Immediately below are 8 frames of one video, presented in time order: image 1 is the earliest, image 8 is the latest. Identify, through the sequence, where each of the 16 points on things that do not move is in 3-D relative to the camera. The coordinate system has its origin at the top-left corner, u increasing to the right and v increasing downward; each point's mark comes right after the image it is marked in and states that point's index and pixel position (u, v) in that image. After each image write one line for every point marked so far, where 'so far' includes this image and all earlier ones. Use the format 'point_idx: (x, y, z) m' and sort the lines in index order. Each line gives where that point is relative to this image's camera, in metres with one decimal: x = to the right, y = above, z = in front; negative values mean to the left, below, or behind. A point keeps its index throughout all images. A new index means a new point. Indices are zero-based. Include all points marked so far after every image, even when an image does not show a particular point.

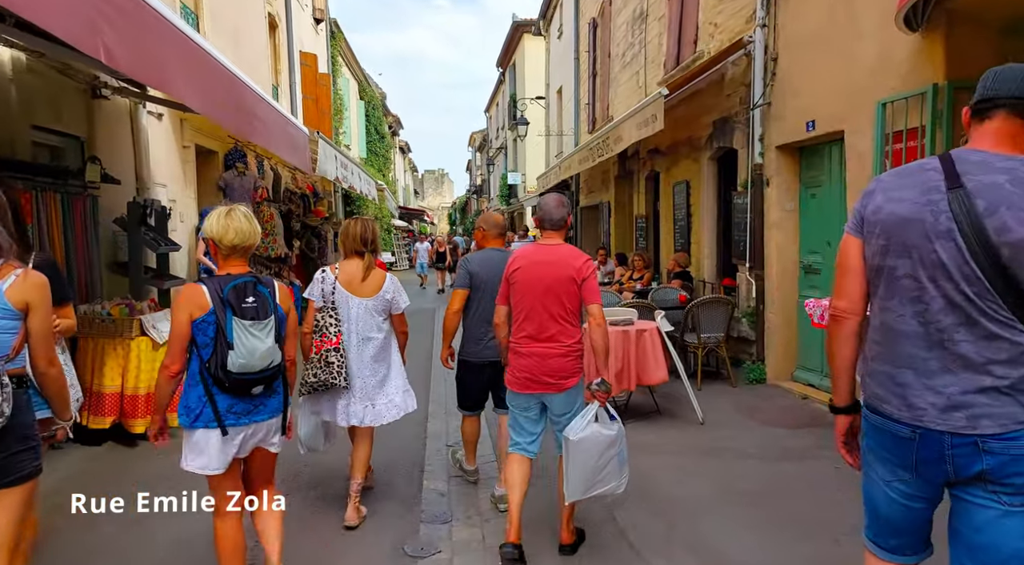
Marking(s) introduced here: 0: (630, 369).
0: (+0.9, -0.7, +5.3) m
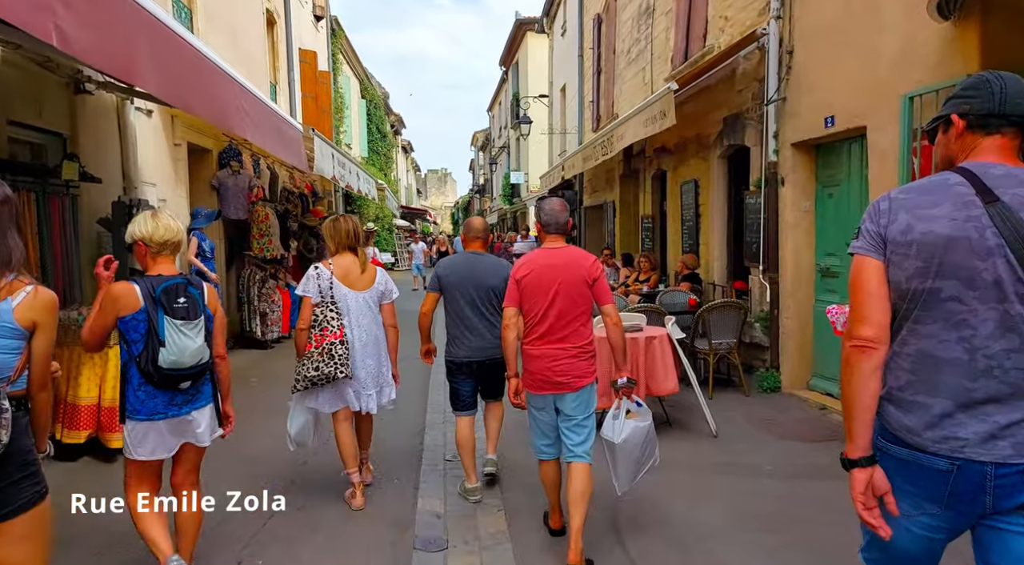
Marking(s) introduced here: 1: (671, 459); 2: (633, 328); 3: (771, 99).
0: (+0.9, -0.7, +5.0) m
1: (+1.1, -1.2, +4.6) m
2: (+0.9, -0.3, +5.2) m
3: (+2.3, +1.6, +6.0) m
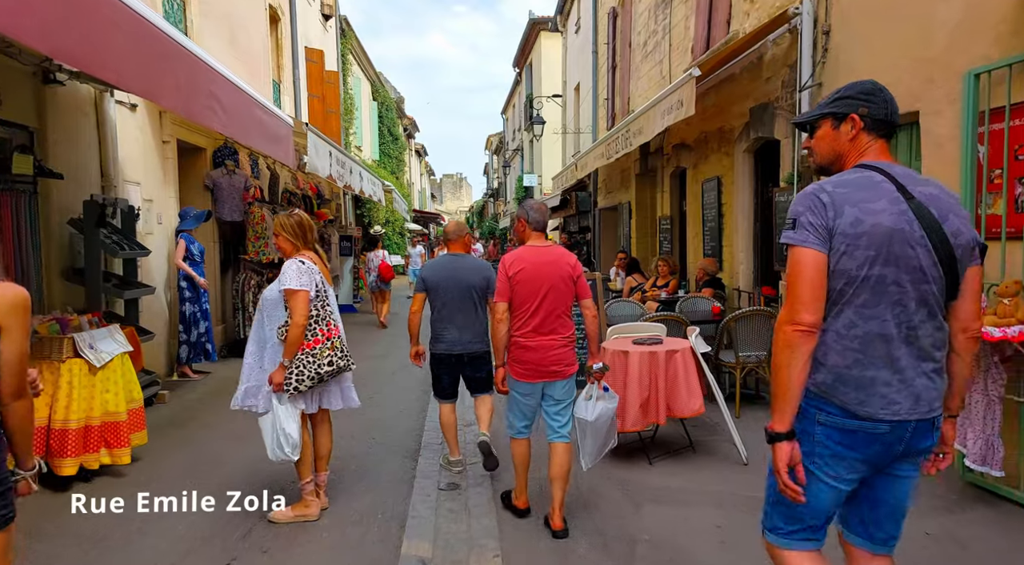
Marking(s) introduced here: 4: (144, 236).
0: (+1.0, -0.7, +4.4) m
1: (+1.1, -1.2, +4.1) m
2: (+1.0, -0.4, +4.6) m
3: (+2.4, +1.6, +5.5) m
4: (-3.7, +0.5, +6.7) m
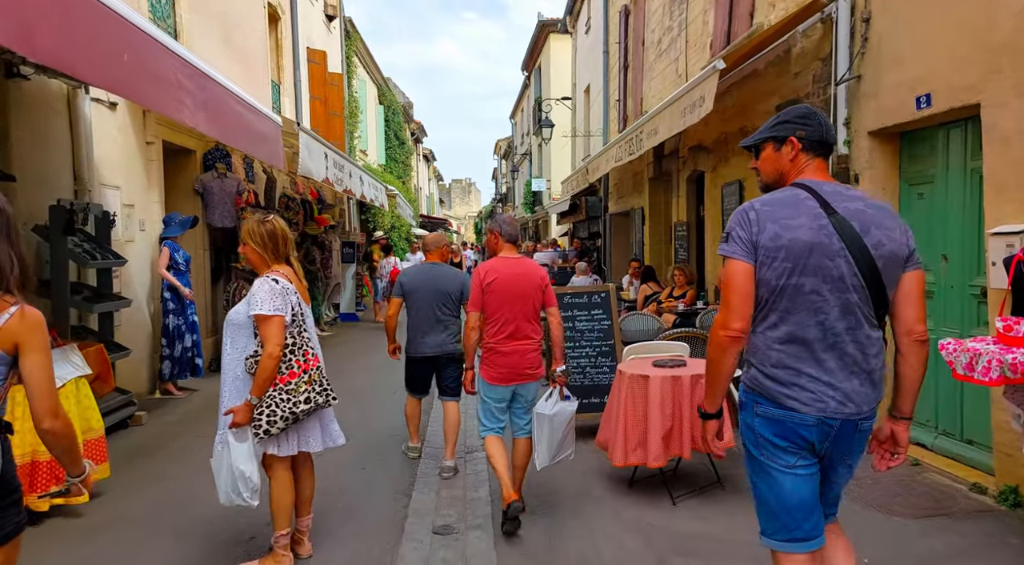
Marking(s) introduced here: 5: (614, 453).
0: (+1.0, -0.8, +3.9) m
1: (+1.1, -1.3, +3.5) m
2: (+1.0, -0.5, +4.1) m
3: (+2.4, +1.5, +4.9) m
4: (-3.6, +0.4, +6.3) m
5: (+0.6, -1.0, +4.0) m
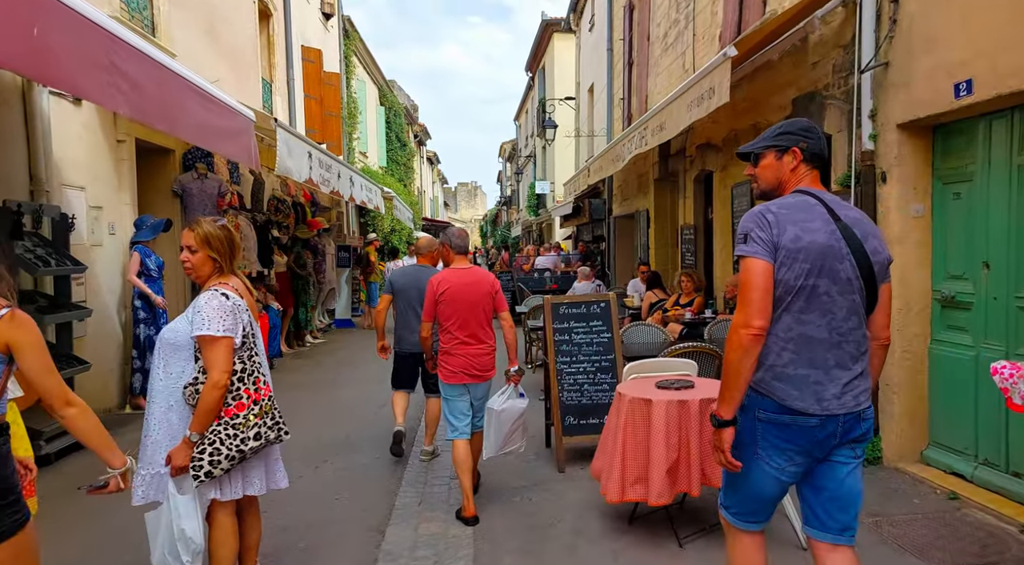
0: (+0.9, -0.9, +3.4) m
1: (+1.0, -1.4, +3.1) m
2: (+0.9, -0.5, +3.7) m
3: (+2.3, +1.4, +4.5) m
4: (-3.7, +0.3, +5.9) m
5: (+0.5, -1.1, +3.5) m
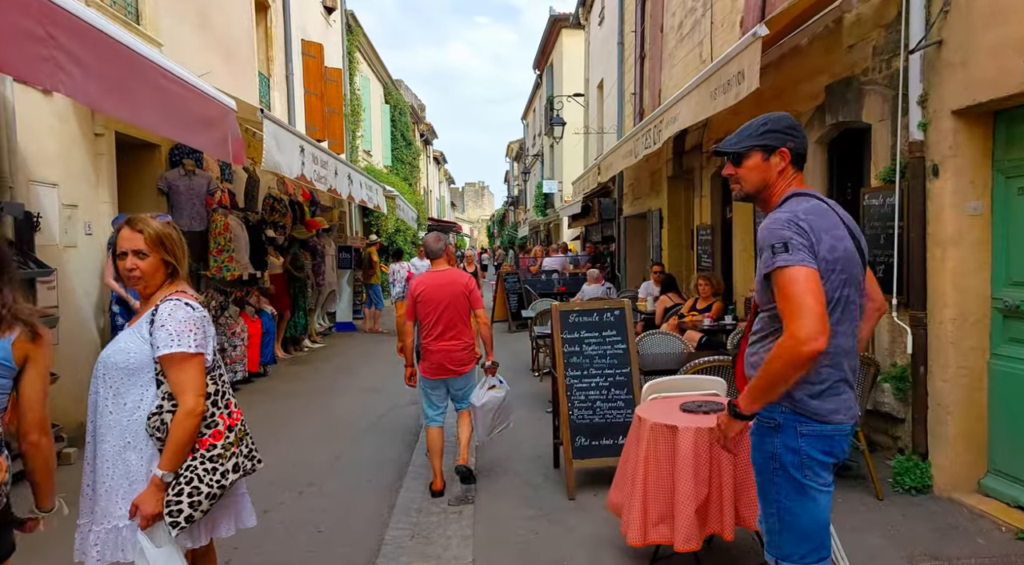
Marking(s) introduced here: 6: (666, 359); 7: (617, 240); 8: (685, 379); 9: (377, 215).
0: (+0.9, -0.9, +3.0) m
1: (+1.0, -1.4, +2.6) m
2: (+0.9, -0.6, +3.2) m
3: (+2.4, +1.4, +4.0) m
4: (-3.6, +0.3, +5.5) m
5: (+0.5, -1.1, +3.0) m
6: (+1.1, -0.6, +4.9) m
7: (+2.1, +0.8, +13.3) m
8: (+0.9, -0.5, +3.5) m
9: (-3.6, +1.8, +18.0) m
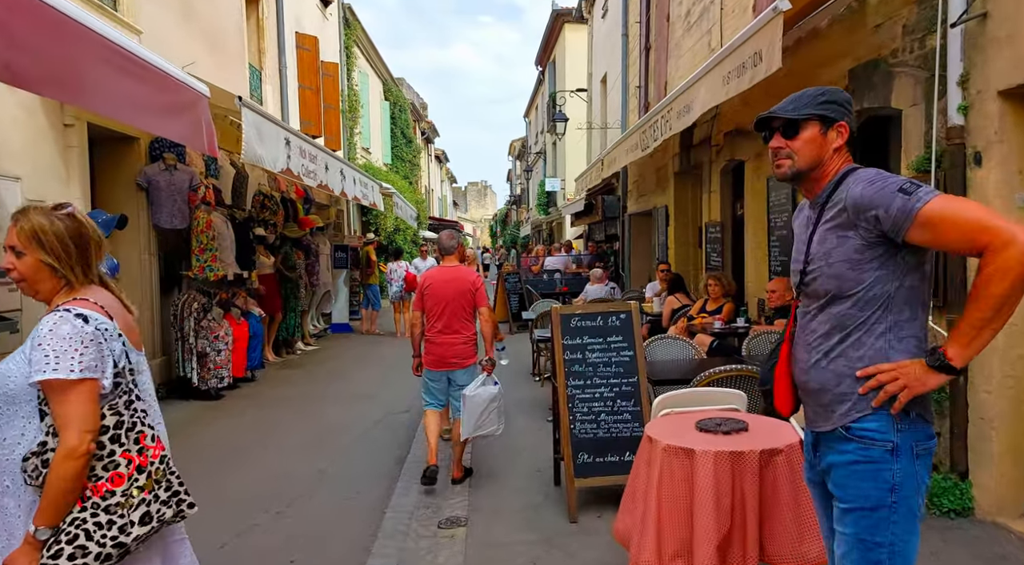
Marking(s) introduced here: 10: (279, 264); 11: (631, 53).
0: (+0.9, -0.9, +2.6) m
1: (+1.0, -1.4, +2.2) m
2: (+0.9, -0.6, +2.8) m
3: (+2.3, +1.4, +3.6) m
4: (-3.7, +0.3, +5.1) m
5: (+0.5, -1.1, +2.7) m
6: (+1.1, -0.6, +4.6) m
7: (+2.1, +0.8, +12.9) m
8: (+0.9, -0.5, +3.1) m
9: (-3.6, +1.8, +17.6) m
10: (-3.3, +0.3, +9.4) m
11: (+2.1, +4.0, +11.9) m
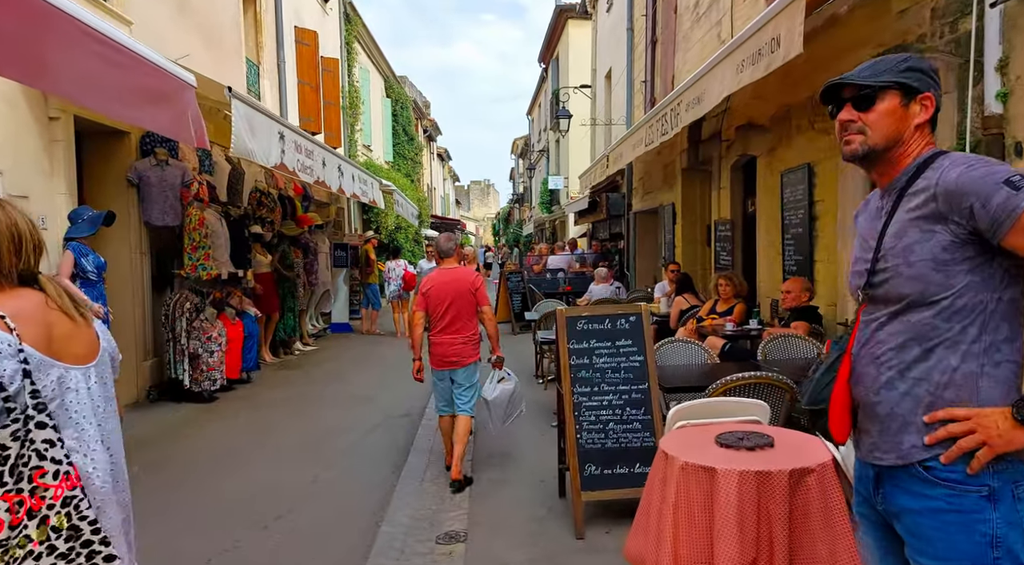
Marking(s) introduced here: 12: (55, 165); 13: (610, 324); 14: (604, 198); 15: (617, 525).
0: (+0.9, -0.9, +2.3) m
1: (+1.0, -1.4, +2.0) m
2: (+0.9, -0.6, +2.6) m
3: (+2.4, +1.4, +3.3) m
4: (-3.6, +0.3, +4.9) m
5: (+0.5, -1.1, +2.4) m
6: (+1.1, -0.6, +4.3) m
7: (+2.1, +0.8, +12.6) m
8: (+0.9, -0.5, +2.9) m
9: (-3.5, +1.8, +17.4) m
10: (-3.2, +0.3, +9.2) m
11: (+2.1, +4.0, +11.6) m
12: (-3.7, +0.9, +5.4) m
13: (+0.6, -0.2, +3.9) m
14: (+1.9, +1.8, +14.0) m
15: (+0.6, -1.3, +3.7) m
